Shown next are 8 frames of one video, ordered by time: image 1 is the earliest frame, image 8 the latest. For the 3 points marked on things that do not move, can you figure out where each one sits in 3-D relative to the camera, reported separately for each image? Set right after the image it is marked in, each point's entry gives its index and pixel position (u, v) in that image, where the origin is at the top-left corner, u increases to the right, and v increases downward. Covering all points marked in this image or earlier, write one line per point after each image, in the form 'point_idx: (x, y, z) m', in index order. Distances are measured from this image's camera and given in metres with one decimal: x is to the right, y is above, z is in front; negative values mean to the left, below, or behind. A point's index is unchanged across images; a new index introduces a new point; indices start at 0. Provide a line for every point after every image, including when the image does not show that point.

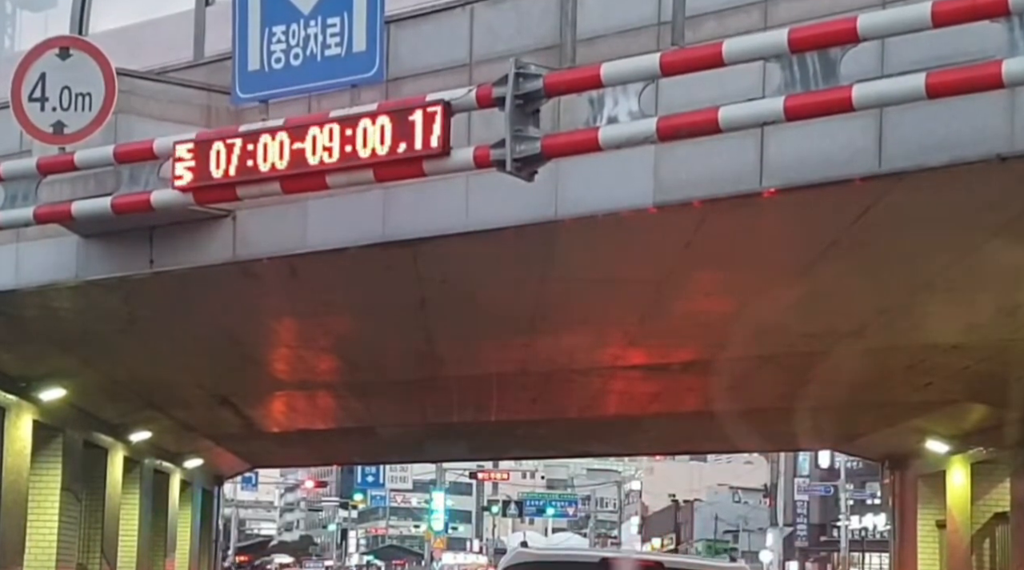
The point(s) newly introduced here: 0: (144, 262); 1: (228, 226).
0: (-3.6, +0.2, +14.4) m
1: (-2.7, +0.6, +14.0) m
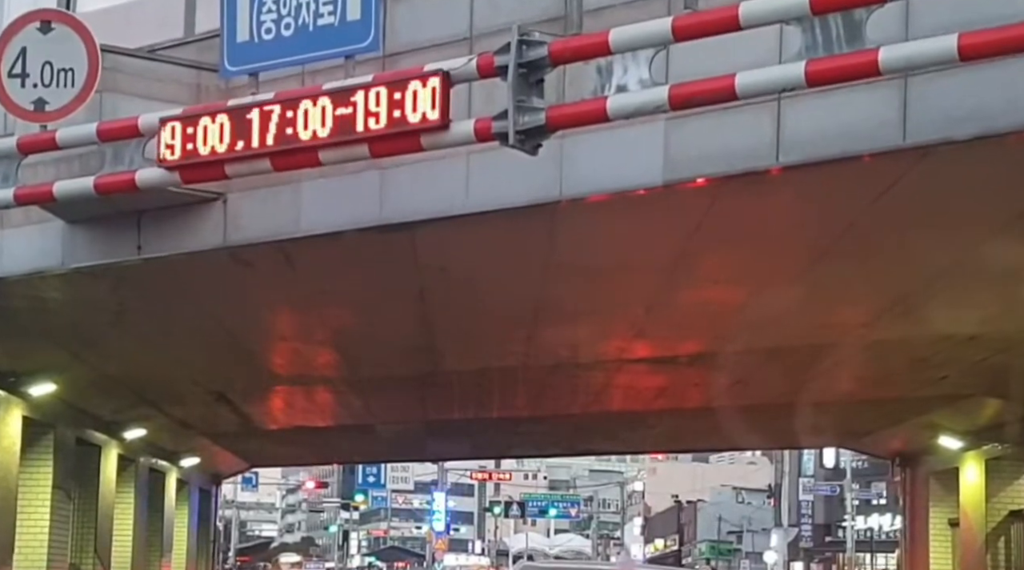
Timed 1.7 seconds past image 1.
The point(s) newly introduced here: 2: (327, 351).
0: (-3.6, +0.3, +13.8) m
1: (-2.7, +0.7, +13.4) m
2: (-2.5, -0.9, +19.6) m
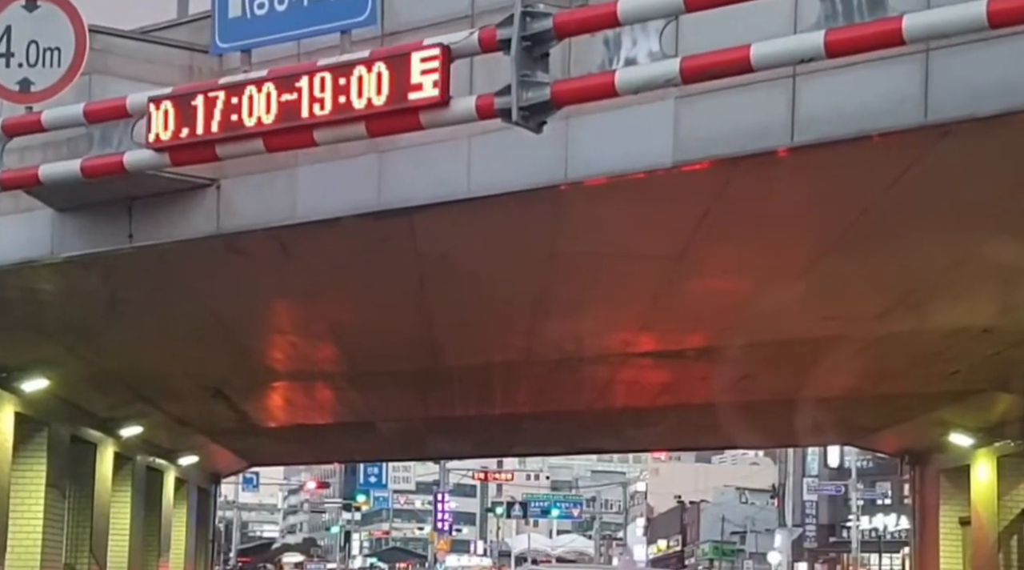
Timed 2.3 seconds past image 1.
0: (-3.6, +0.4, +13.4) m
1: (-2.7, +0.8, +13.0) m
2: (-2.4, -0.8, +19.2) m
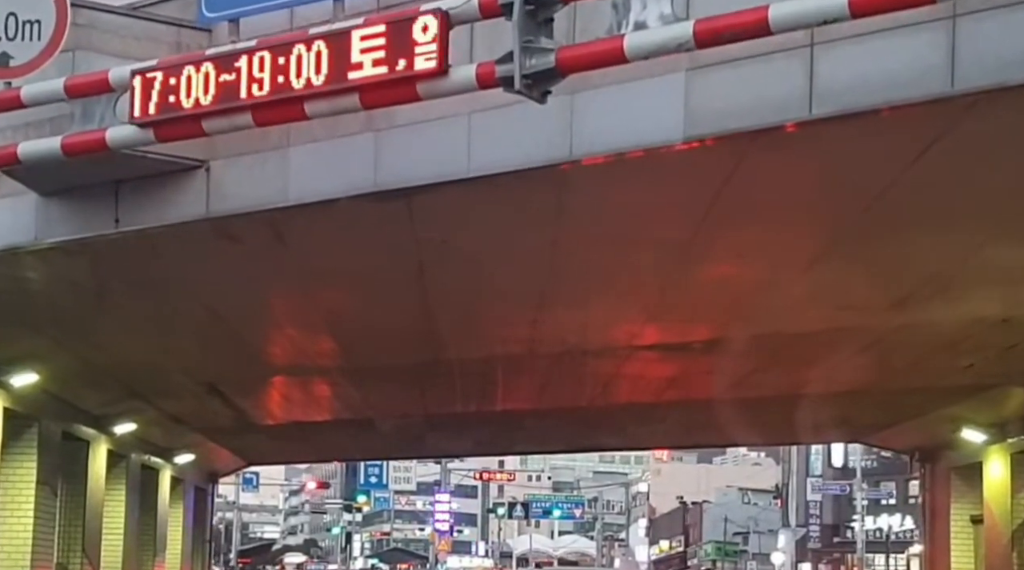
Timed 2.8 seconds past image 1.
0: (-3.5, +0.5, +12.9) m
1: (-2.6, +0.9, +12.4) m
2: (-2.4, -0.7, +18.6) m
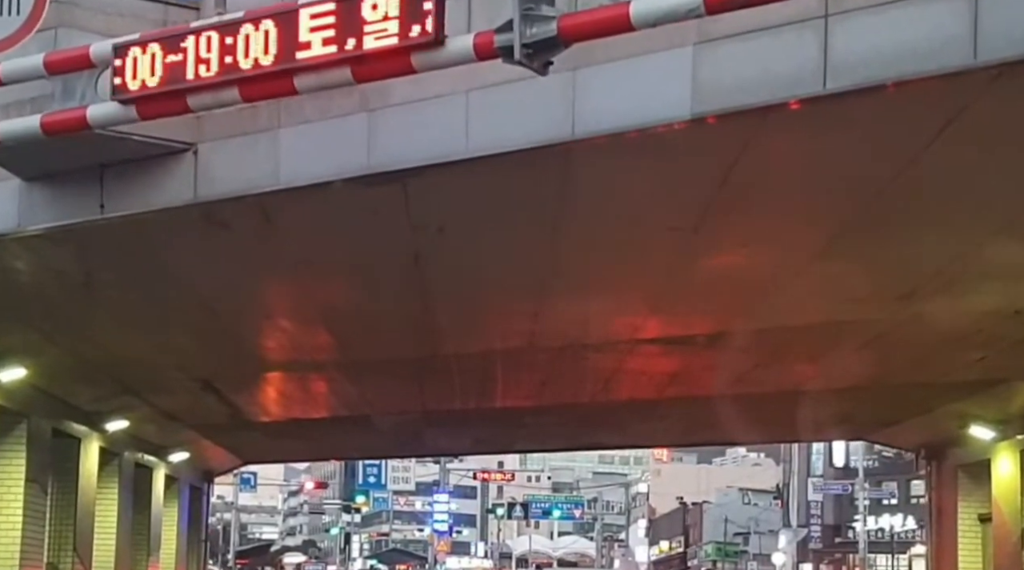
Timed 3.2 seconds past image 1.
0: (-3.5, +0.6, +12.4) m
1: (-2.6, +1.0, +12.0) m
2: (-2.4, -0.6, +18.2) m
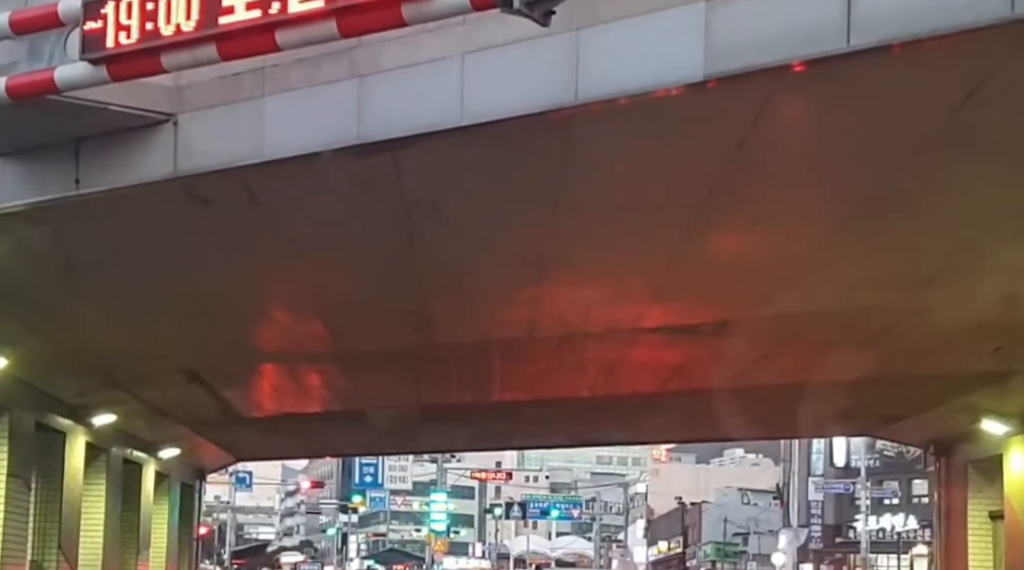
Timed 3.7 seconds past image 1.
0: (-3.6, +0.8, +11.8) m
1: (-2.7, +1.2, +11.3) m
2: (-2.4, -0.4, +17.5) m
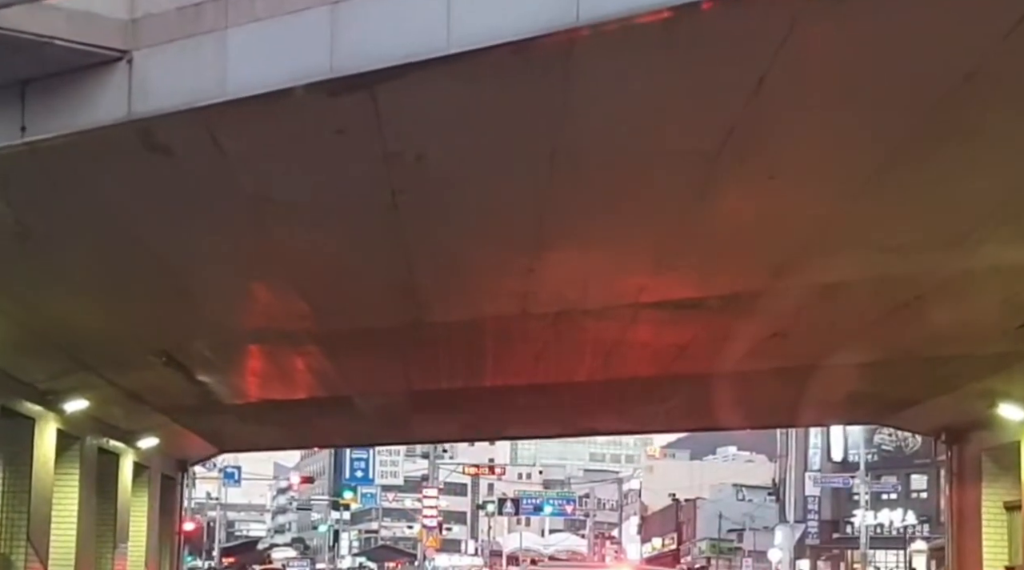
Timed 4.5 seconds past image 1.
0: (-3.6, +1.1, +10.6) m
1: (-2.7, +1.5, +10.2) m
2: (-2.5, -0.1, +16.4) m
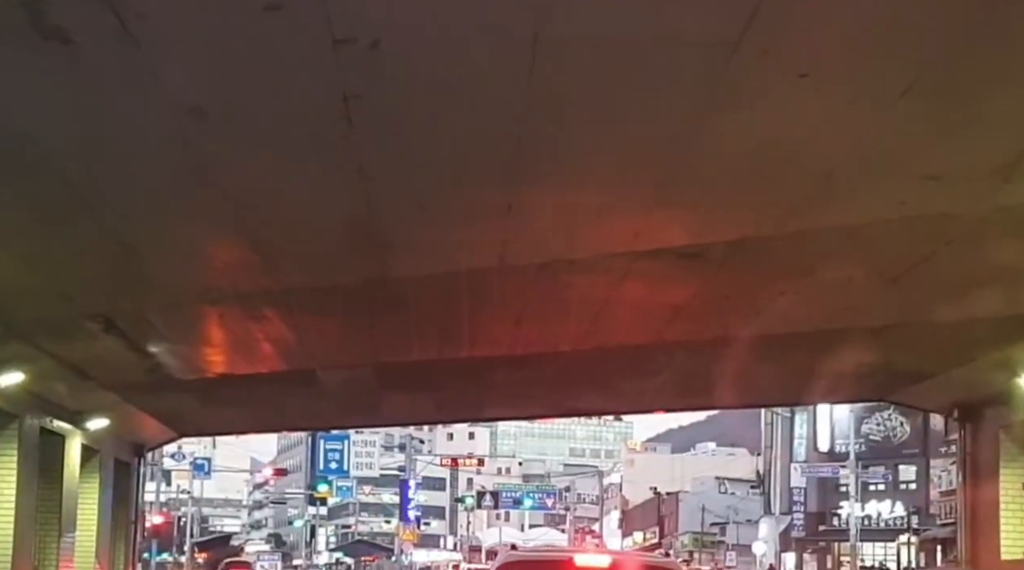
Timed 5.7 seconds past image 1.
0: (-3.8, +1.6, +8.7) m
1: (-2.8, +2.0, +8.2) m
2: (-2.7, +0.4, +14.4) m
